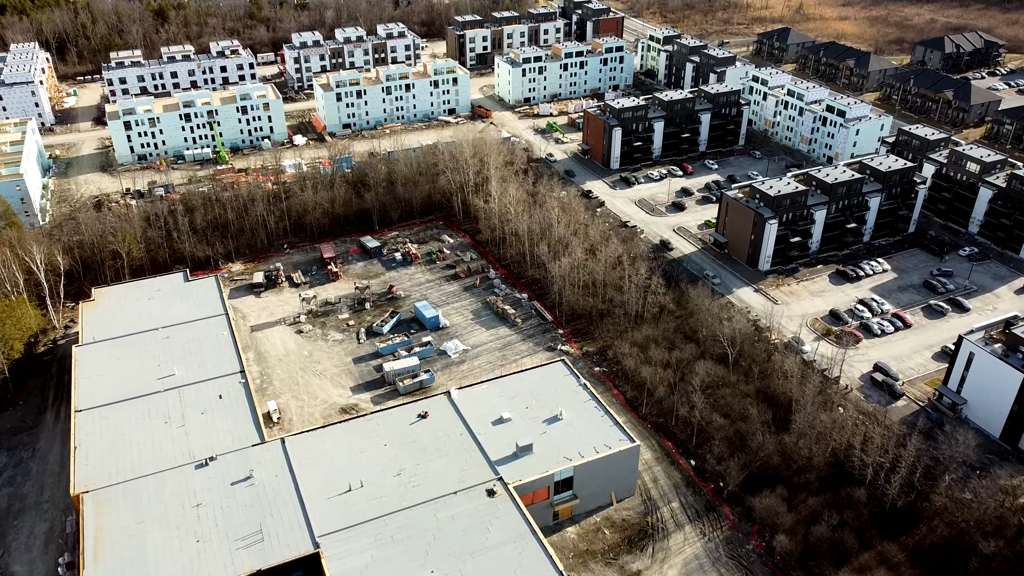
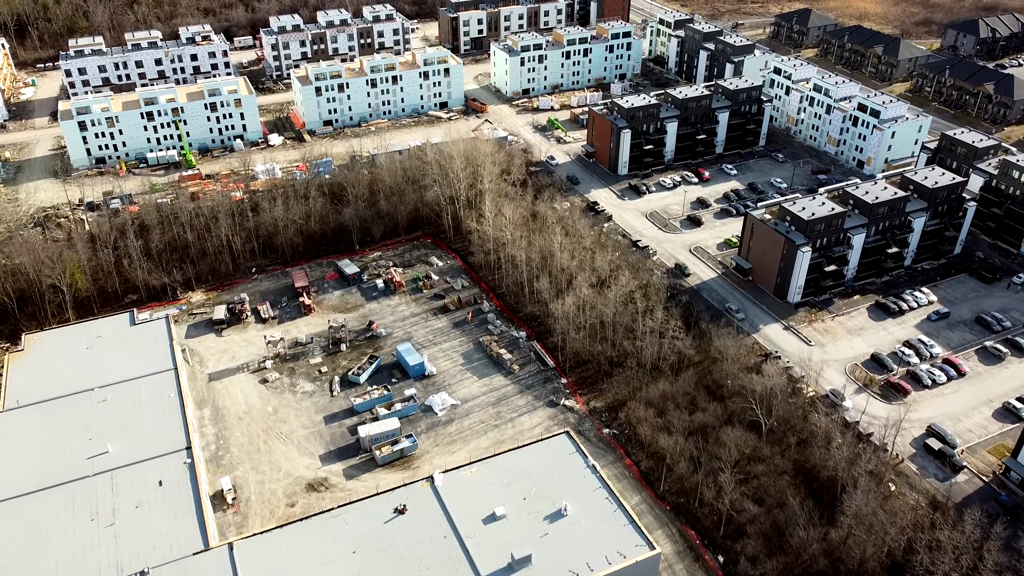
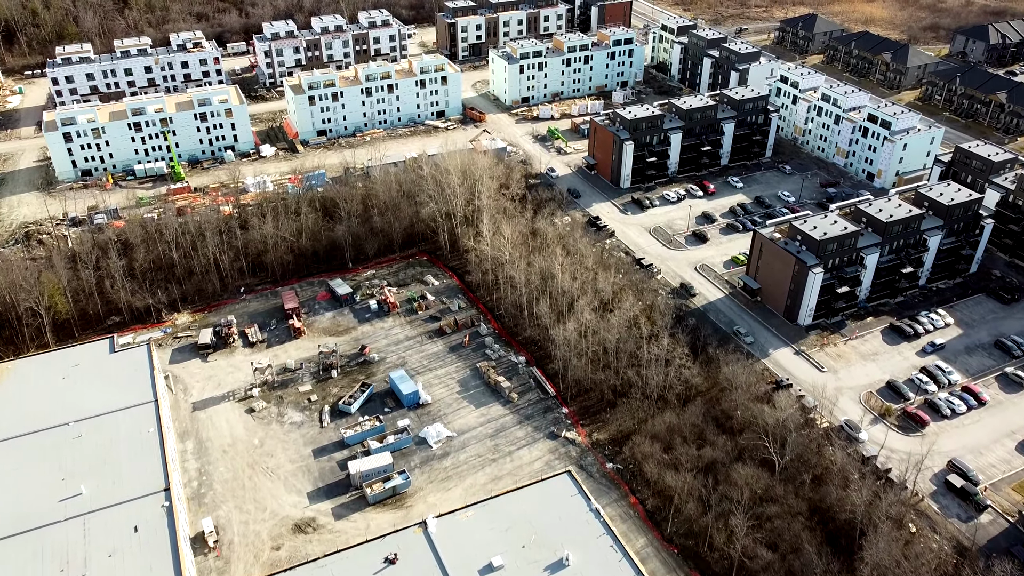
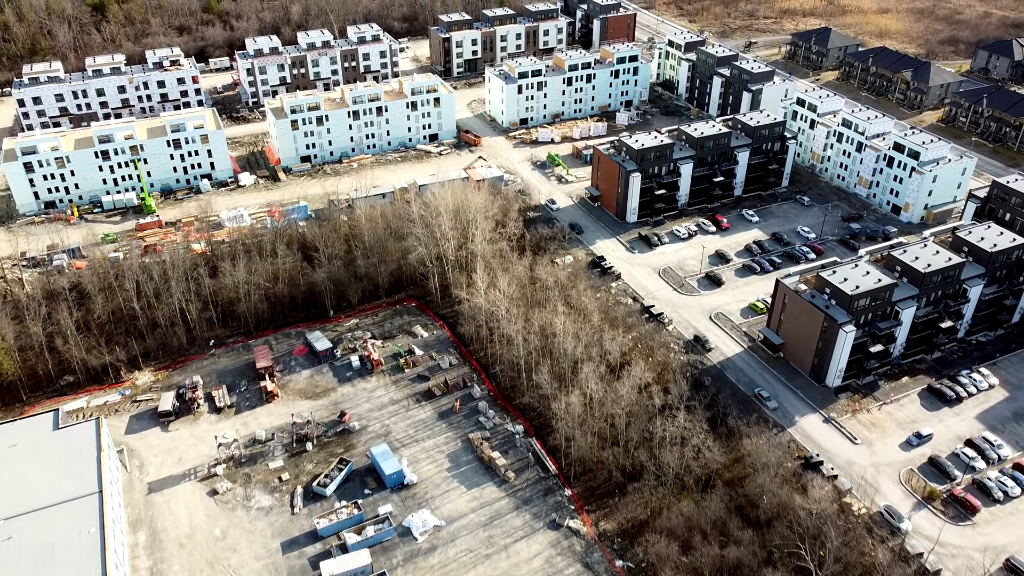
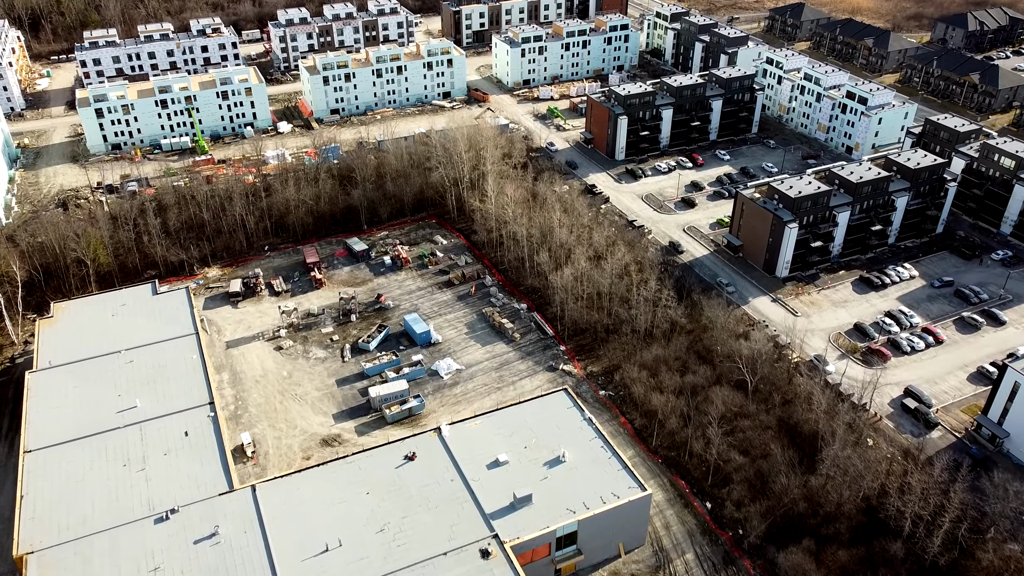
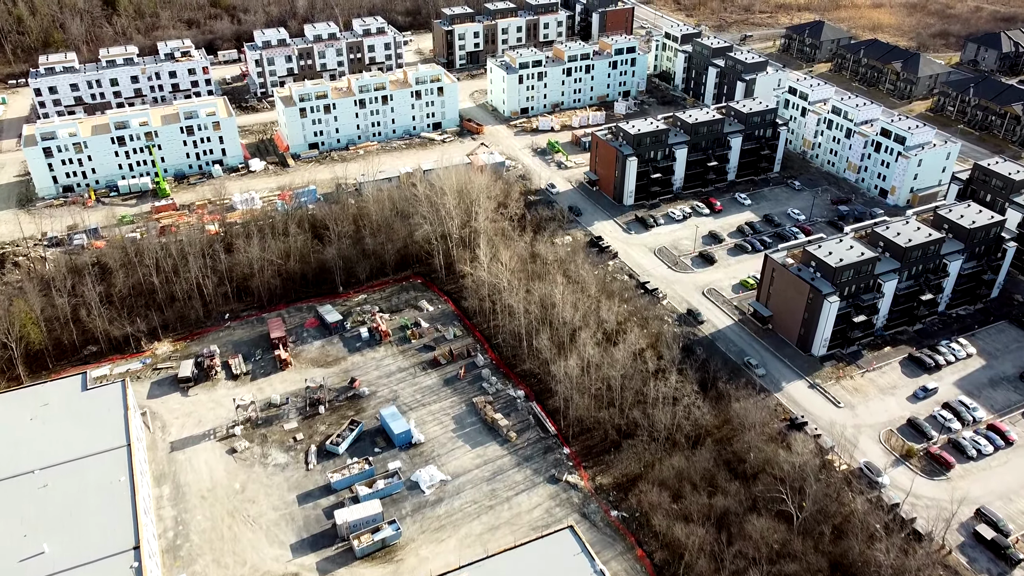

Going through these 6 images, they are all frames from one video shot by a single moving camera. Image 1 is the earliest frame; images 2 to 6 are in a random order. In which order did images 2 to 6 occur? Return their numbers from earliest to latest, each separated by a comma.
5, 2, 3, 6, 4
